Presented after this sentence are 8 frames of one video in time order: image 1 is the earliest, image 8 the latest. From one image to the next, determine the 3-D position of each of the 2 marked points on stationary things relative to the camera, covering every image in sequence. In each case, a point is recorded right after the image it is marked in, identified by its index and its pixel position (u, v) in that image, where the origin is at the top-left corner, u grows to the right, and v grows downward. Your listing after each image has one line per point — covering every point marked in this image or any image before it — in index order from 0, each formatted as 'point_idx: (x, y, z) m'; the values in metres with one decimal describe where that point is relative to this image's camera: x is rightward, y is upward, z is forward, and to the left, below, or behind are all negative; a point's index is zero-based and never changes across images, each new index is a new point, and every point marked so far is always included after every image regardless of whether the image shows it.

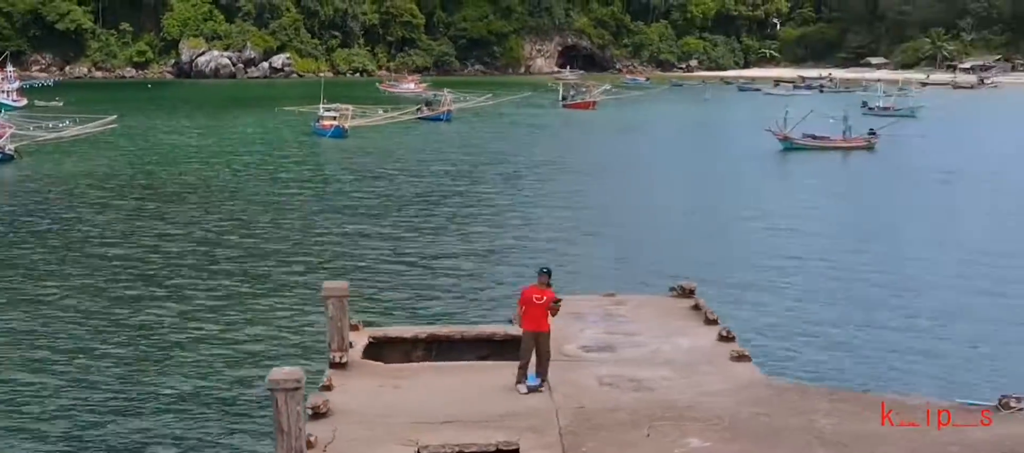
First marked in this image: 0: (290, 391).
0: (-1.4, -1.0, +10.0) m
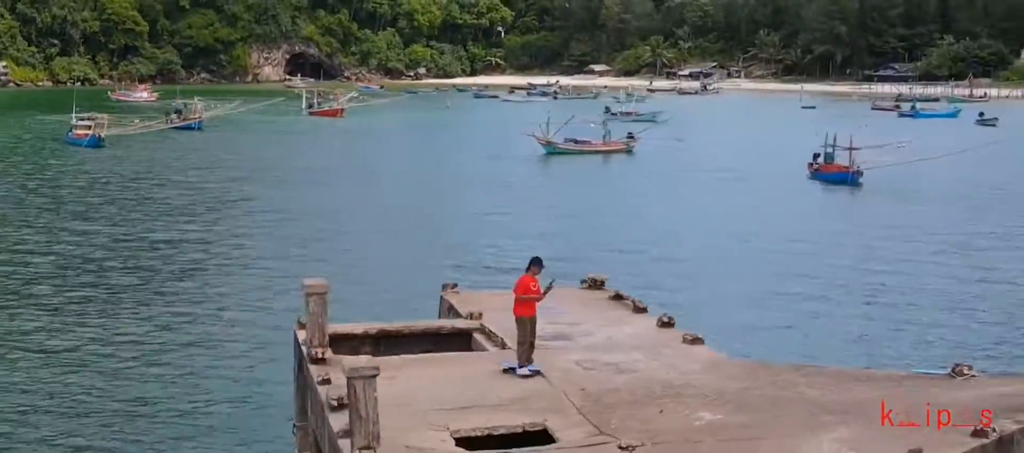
0: (-1.0, -1.0, +10.4) m
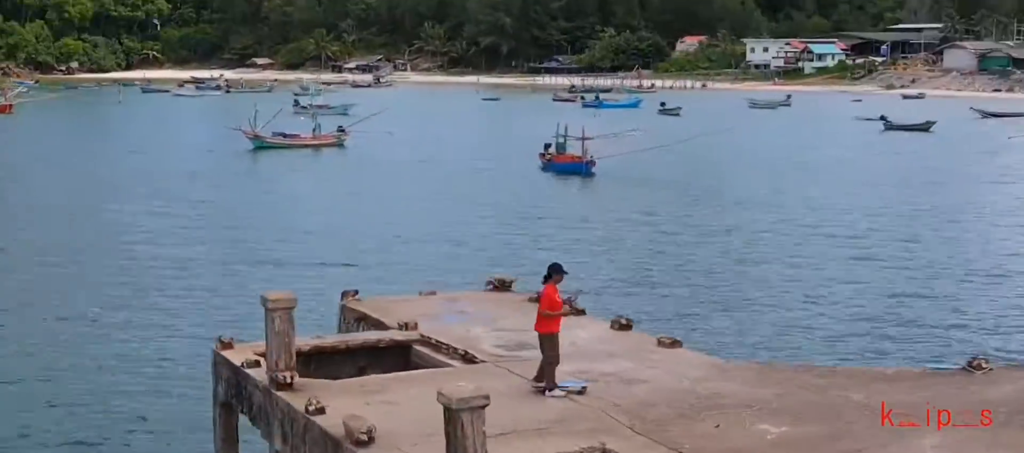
0: (-0.2, -1.0, +8.7) m
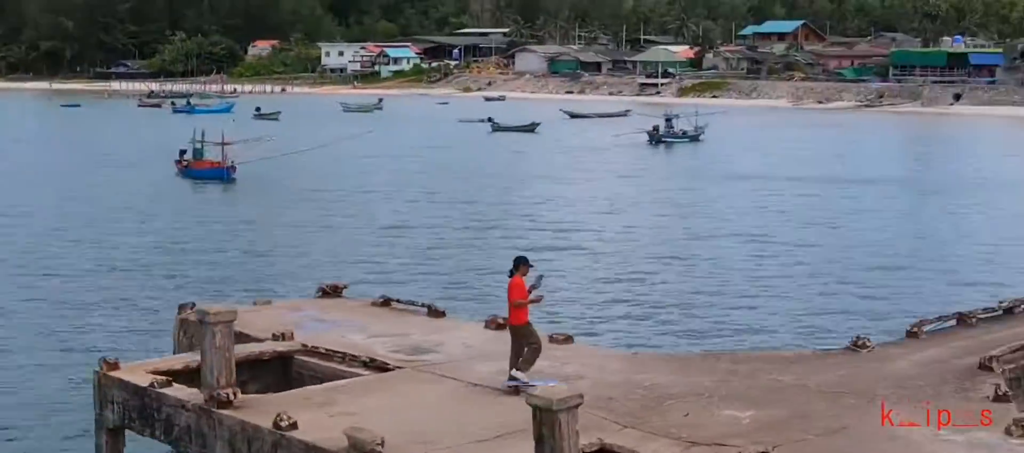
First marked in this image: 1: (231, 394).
0: (+0.3, -1.0, +8.7) m
1: (-2.1, -1.2, +11.5) m
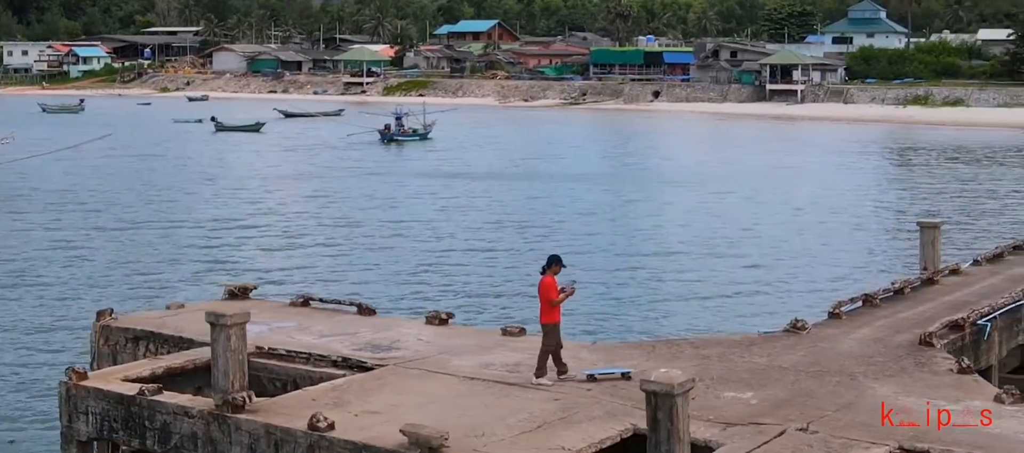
0: (+1.0, -0.9, +8.9) m
1: (-1.9, -1.2, +11.2) m
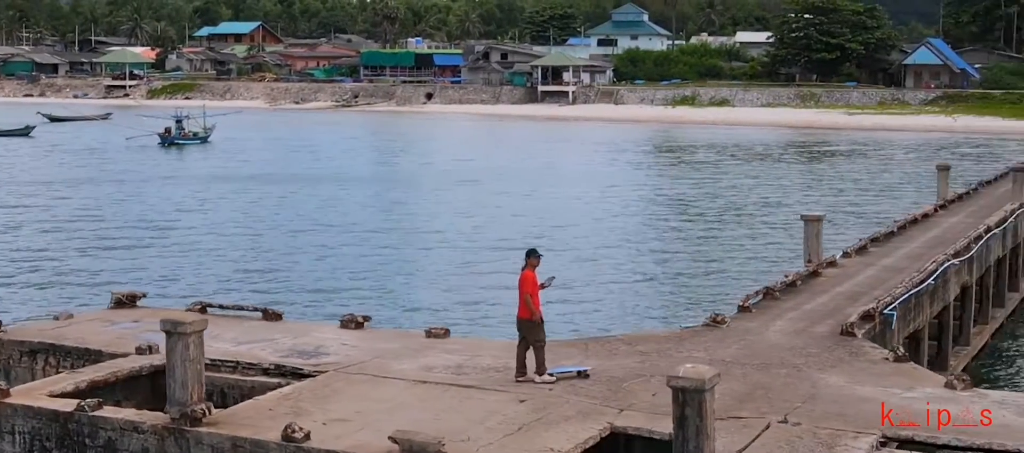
0: (+1.1, -0.9, +8.8) m
1: (-2.1, -1.2, +10.6) m
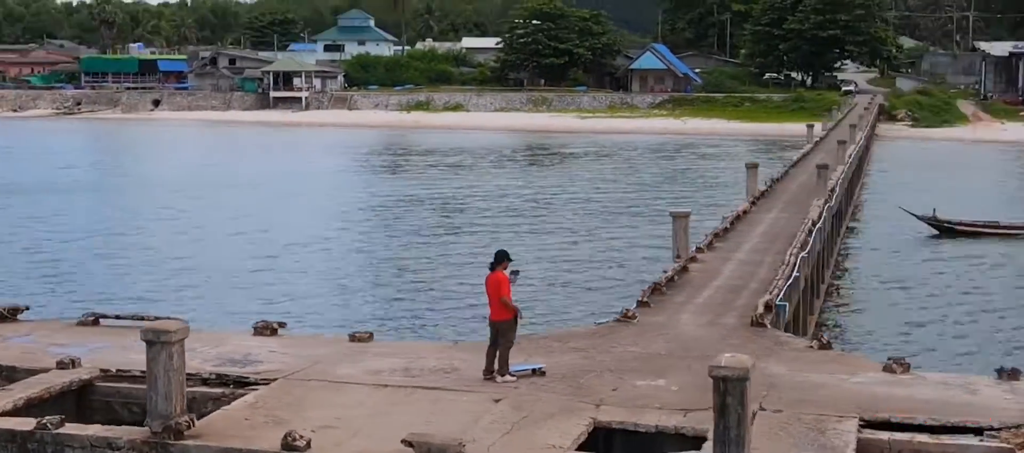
0: (+1.4, -0.8, +8.9) m
1: (-2.1, -1.3, +10.1) m
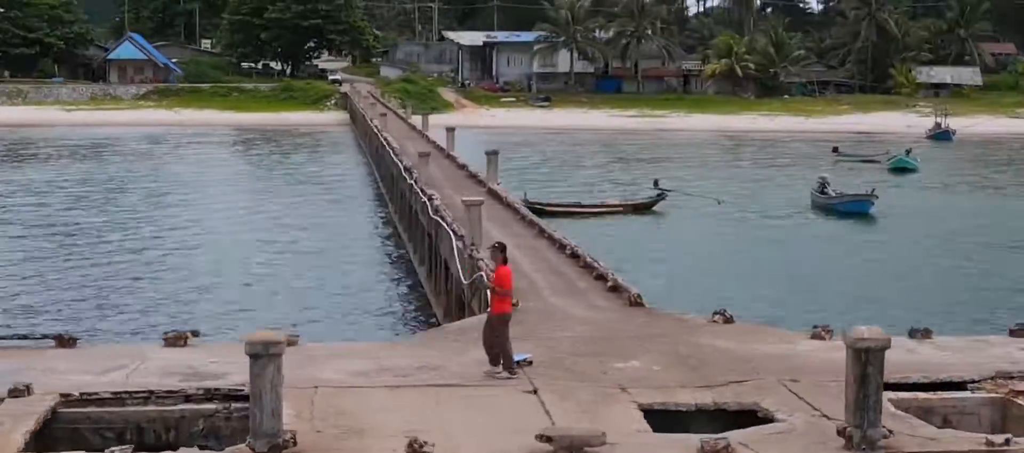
0: (+2.3, -0.7, +9.5) m
1: (-1.3, -1.3, +9.4) m
